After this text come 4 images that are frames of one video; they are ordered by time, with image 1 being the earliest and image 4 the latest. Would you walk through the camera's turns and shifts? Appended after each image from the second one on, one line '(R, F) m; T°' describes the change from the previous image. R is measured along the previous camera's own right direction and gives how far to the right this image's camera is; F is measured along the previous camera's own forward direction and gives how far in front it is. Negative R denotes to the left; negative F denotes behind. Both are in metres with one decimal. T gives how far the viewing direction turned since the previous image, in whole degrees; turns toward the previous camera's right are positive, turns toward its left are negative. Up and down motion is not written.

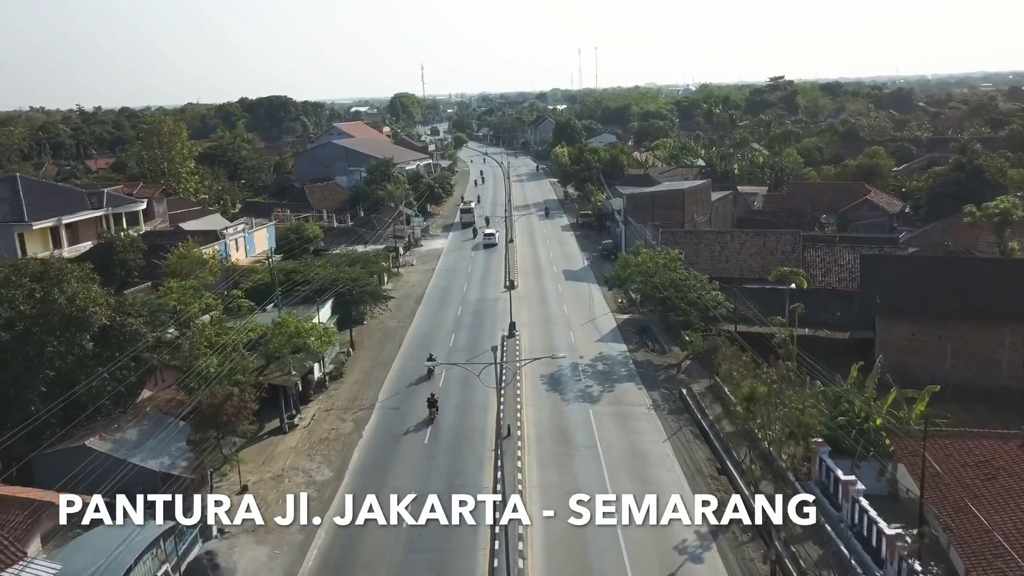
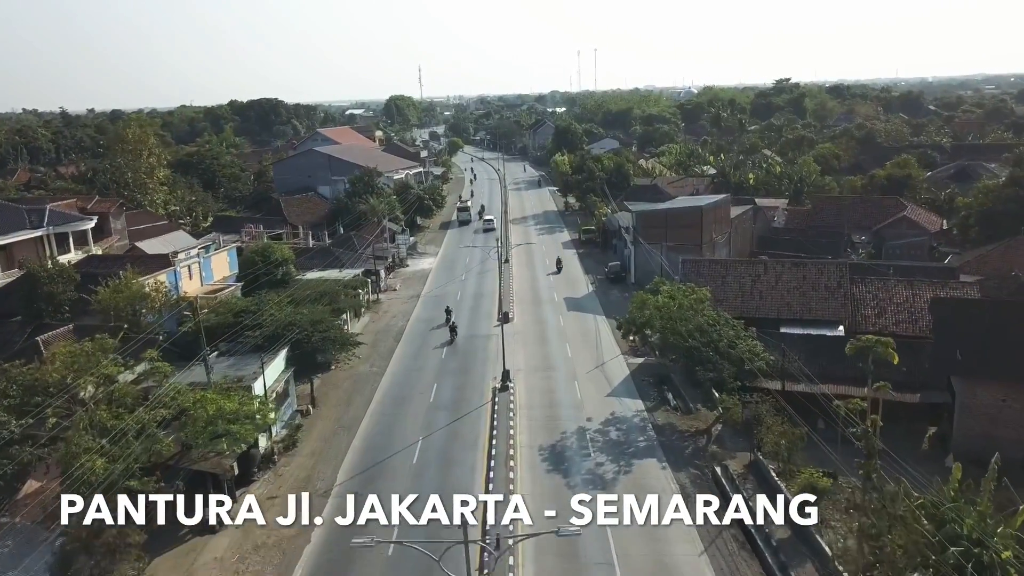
(+0.2, +5.3) m; 0°
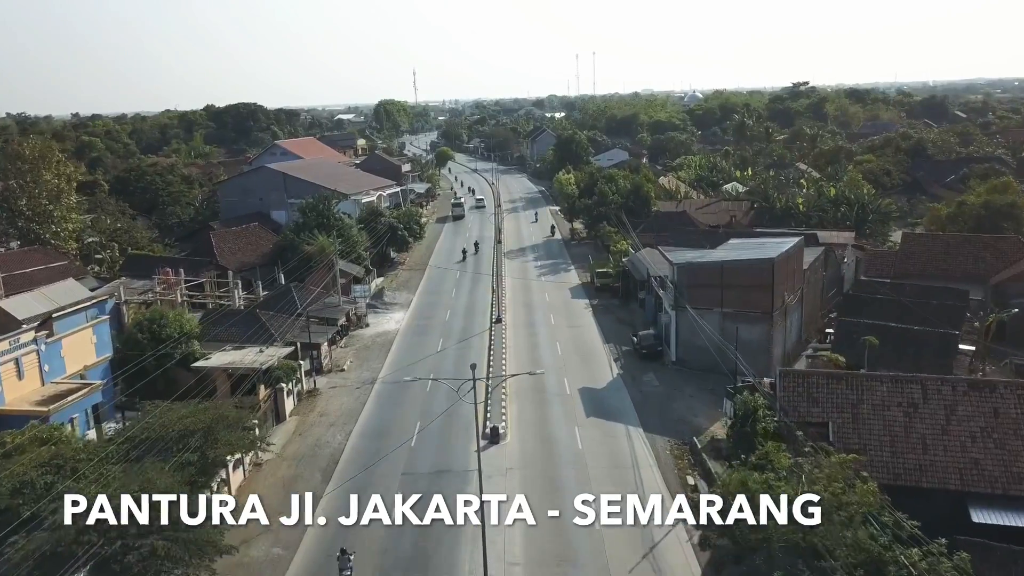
(+0.2, +11.7) m; 0°
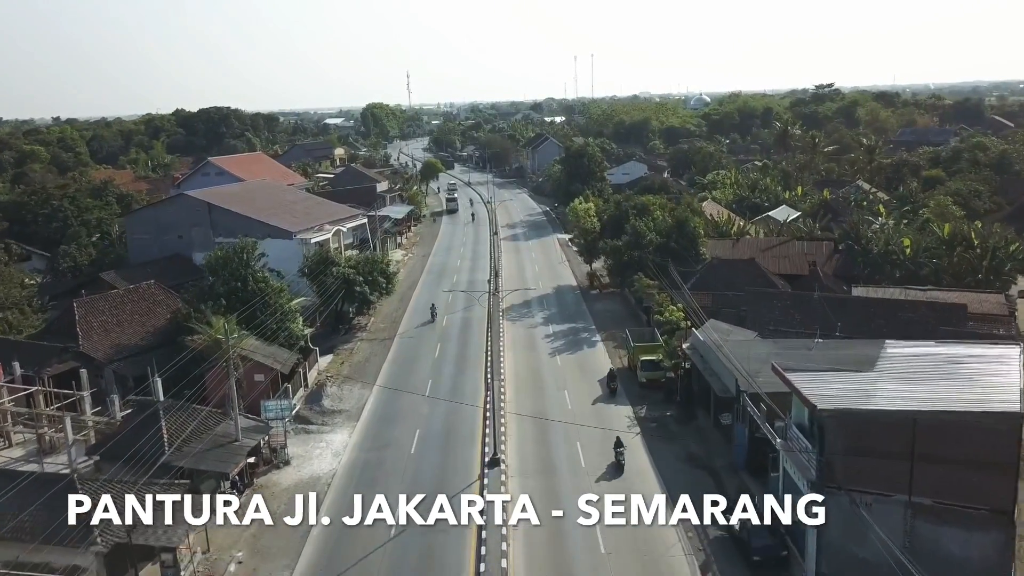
(-0.2, +13.5) m; 0°
